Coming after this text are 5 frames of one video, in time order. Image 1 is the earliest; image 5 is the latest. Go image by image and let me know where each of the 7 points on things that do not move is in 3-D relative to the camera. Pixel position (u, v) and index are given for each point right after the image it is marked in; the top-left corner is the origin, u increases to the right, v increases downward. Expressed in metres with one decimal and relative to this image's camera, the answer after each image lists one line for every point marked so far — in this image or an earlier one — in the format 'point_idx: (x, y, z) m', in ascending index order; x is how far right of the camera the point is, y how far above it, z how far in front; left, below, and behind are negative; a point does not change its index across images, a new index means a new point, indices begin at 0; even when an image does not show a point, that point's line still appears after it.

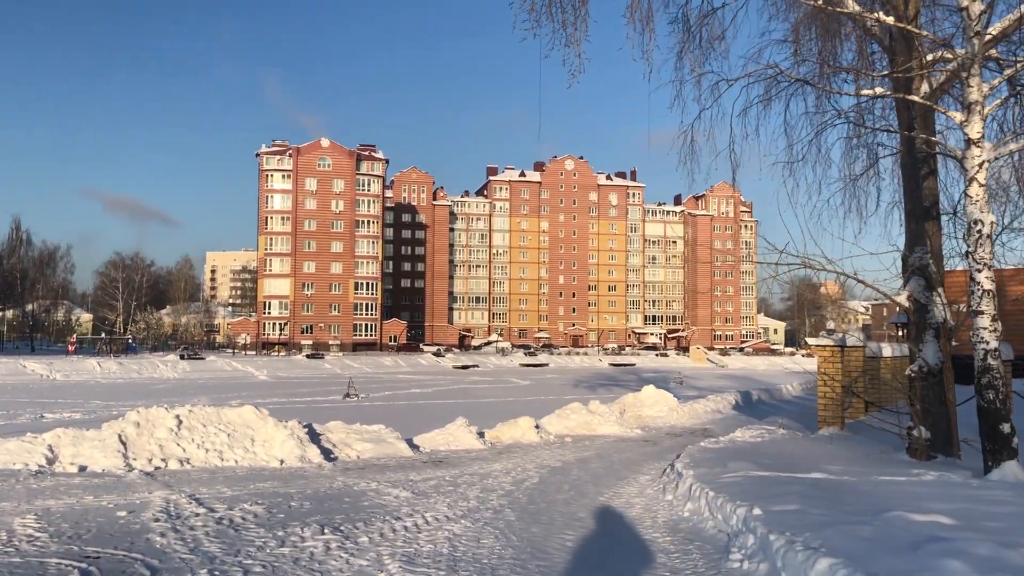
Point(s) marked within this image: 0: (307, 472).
0: (-2.5, -2.2, +11.1) m
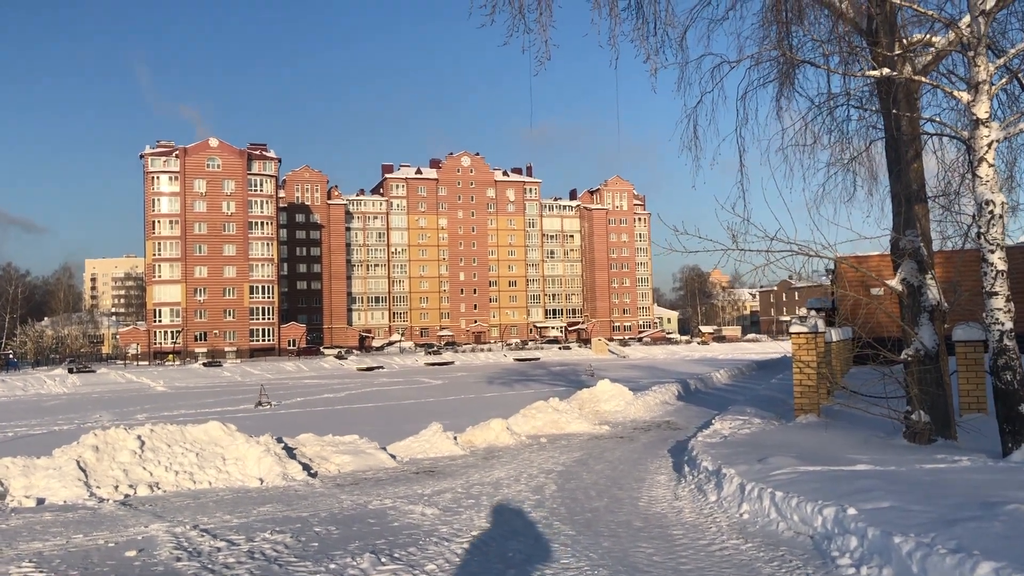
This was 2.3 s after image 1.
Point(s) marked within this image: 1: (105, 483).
0: (-2.4, -2.3, +10.2) m
1: (-4.7, -2.3, +10.6) m
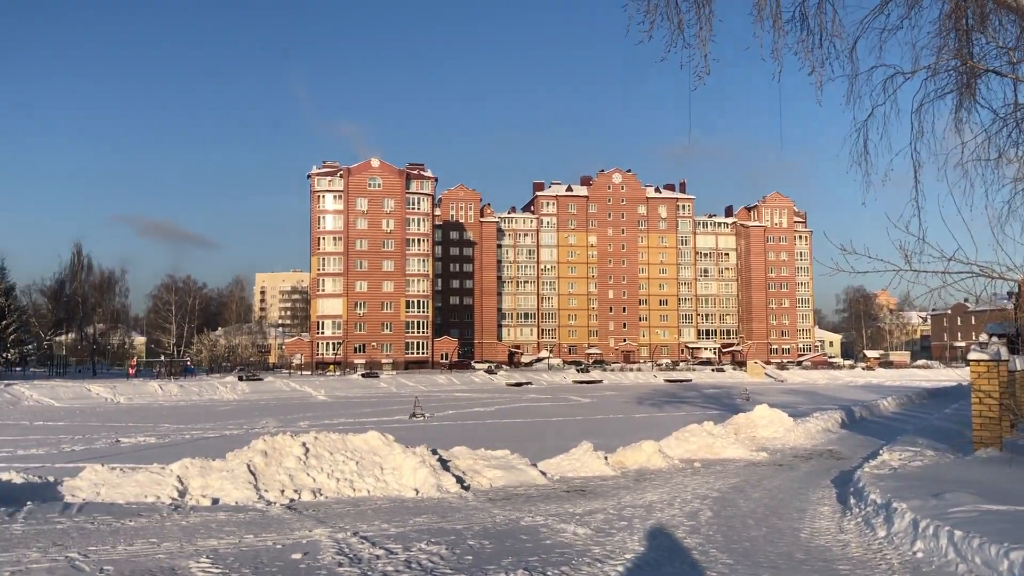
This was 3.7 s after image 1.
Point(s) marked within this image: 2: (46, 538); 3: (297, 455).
0: (-0.7, -2.5, +10.4) m
1: (-2.9, -2.4, +11.1) m
2: (-4.1, -2.2, +8.1) m
3: (-2.8, -2.2, +12.0) m
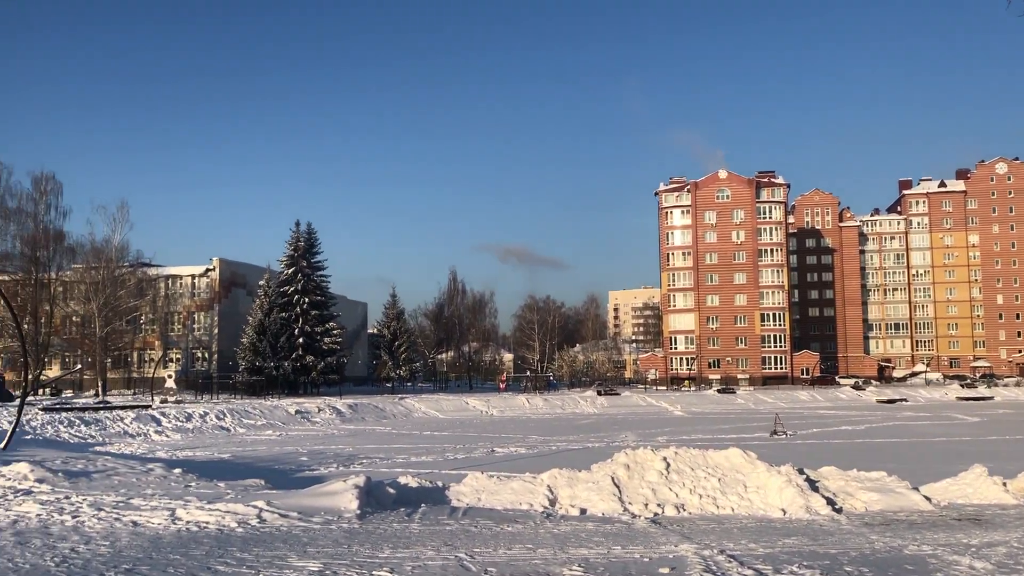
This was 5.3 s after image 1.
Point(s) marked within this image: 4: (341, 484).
0: (+3.4, -2.6, +9.8) m
1: (+1.5, -2.6, +11.3) m
2: (-0.7, -2.4, +8.9) m
3: (+1.9, -2.4, +12.0) m
4: (-2.1, -2.4, +11.1) m
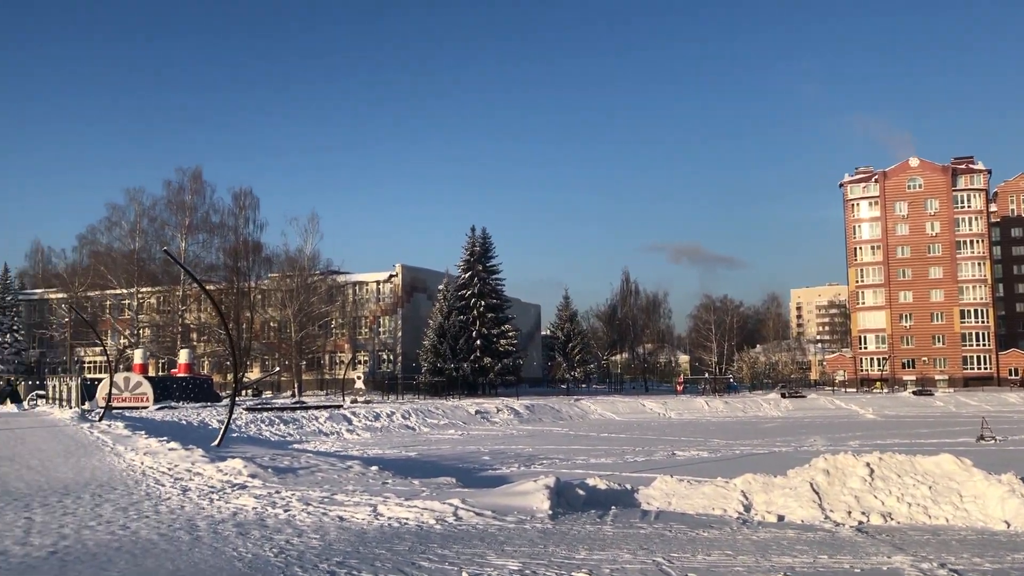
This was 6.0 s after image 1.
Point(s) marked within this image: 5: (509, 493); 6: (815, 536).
0: (+5.3, -2.5, +8.9) m
1: (+3.8, -2.6, +10.7) m
2: (+1.2, -2.4, +8.8) m
3: (+4.3, -2.3, +11.4) m
4: (+0.2, -2.4, +11.1) m
5: (0.0, -2.4, +10.9) m
6: (+3.1, -2.5, +9.3) m
